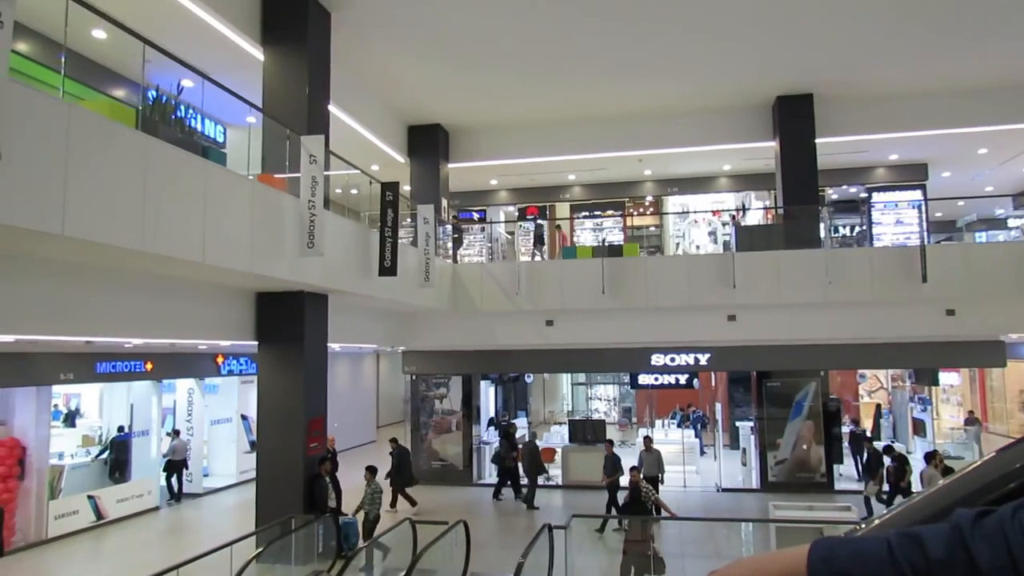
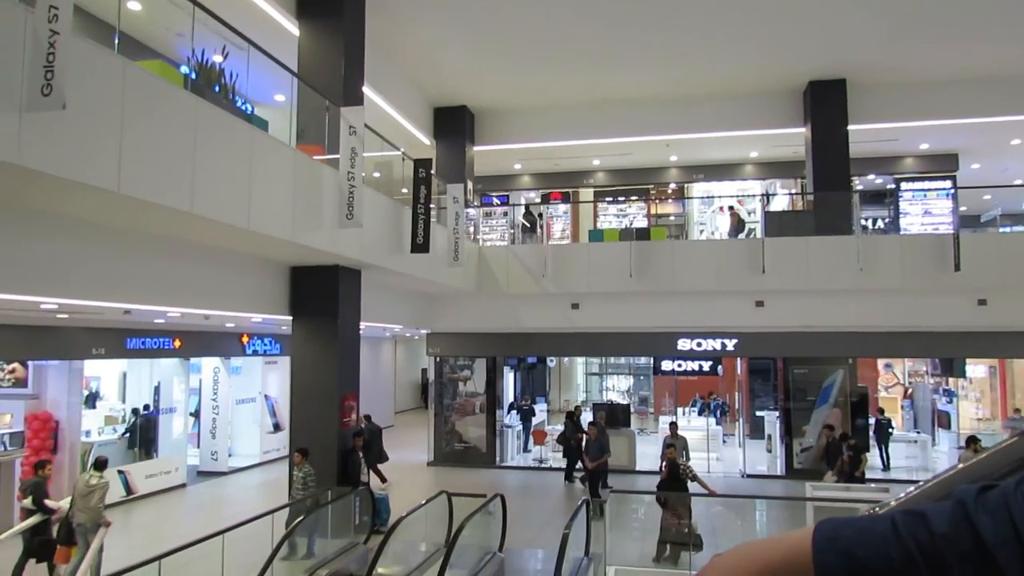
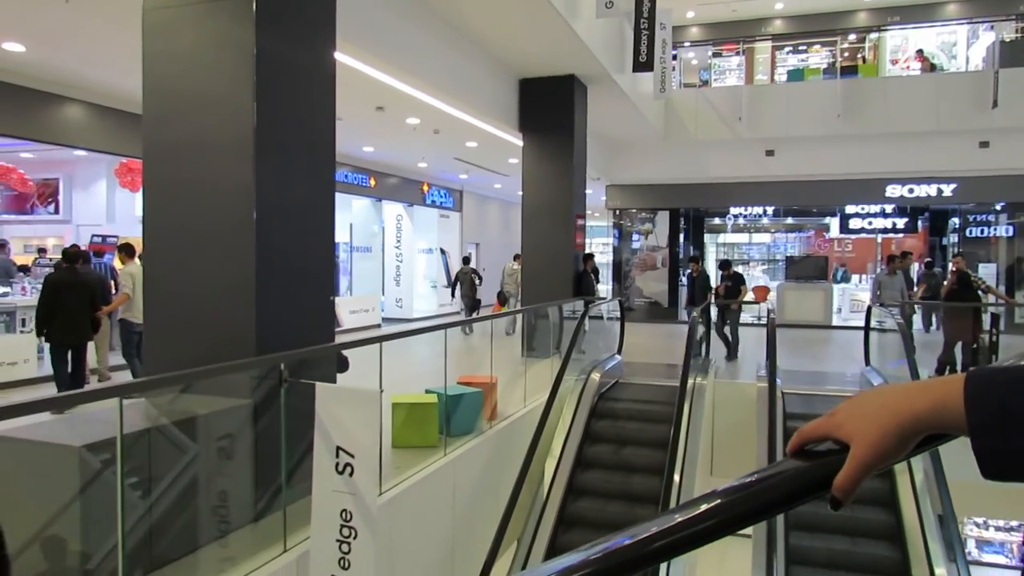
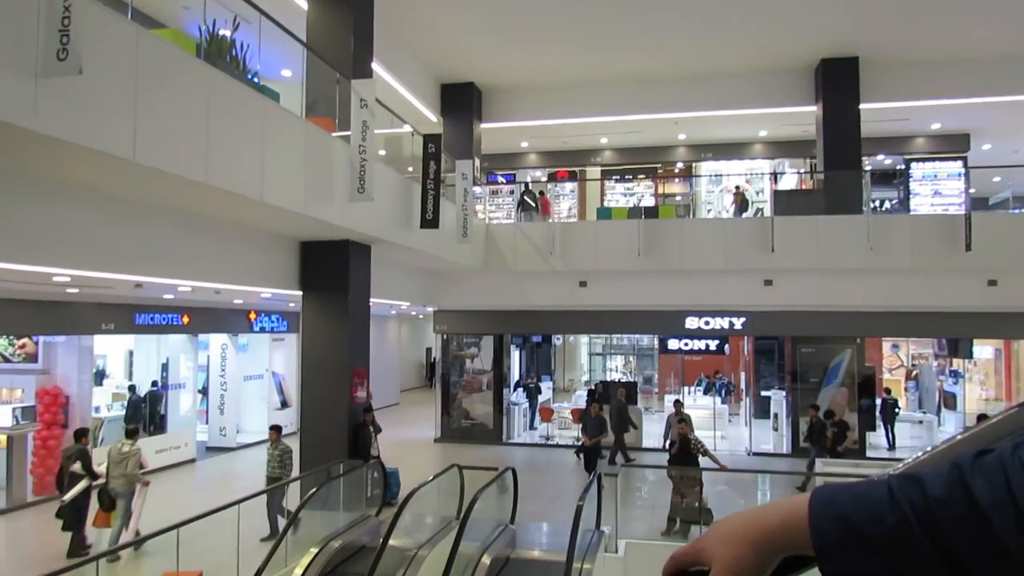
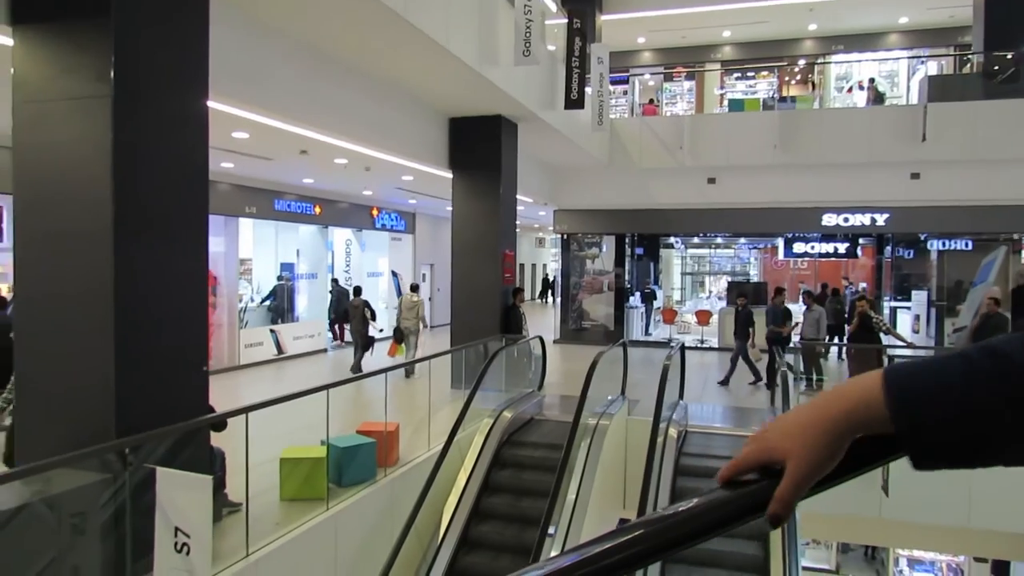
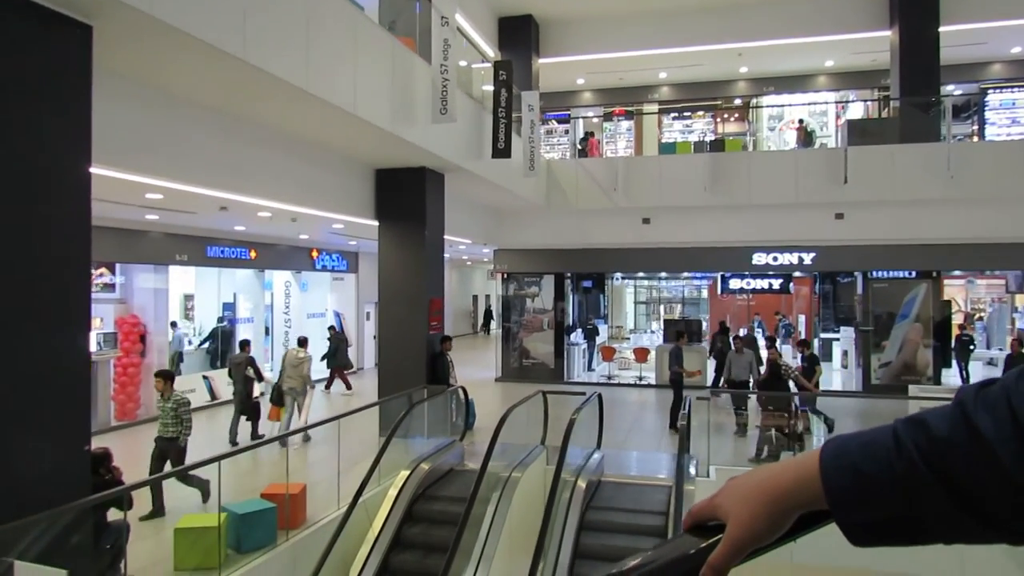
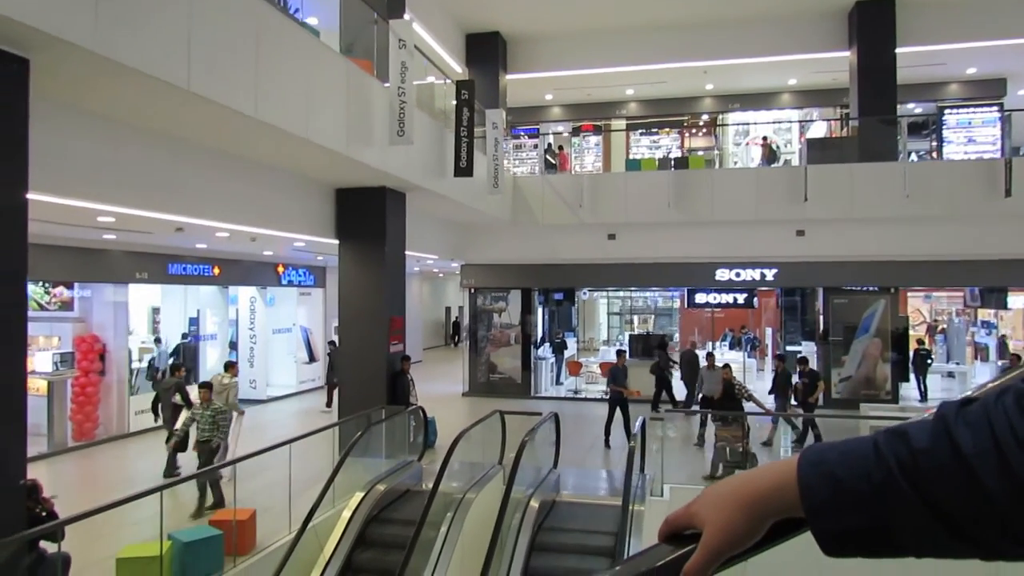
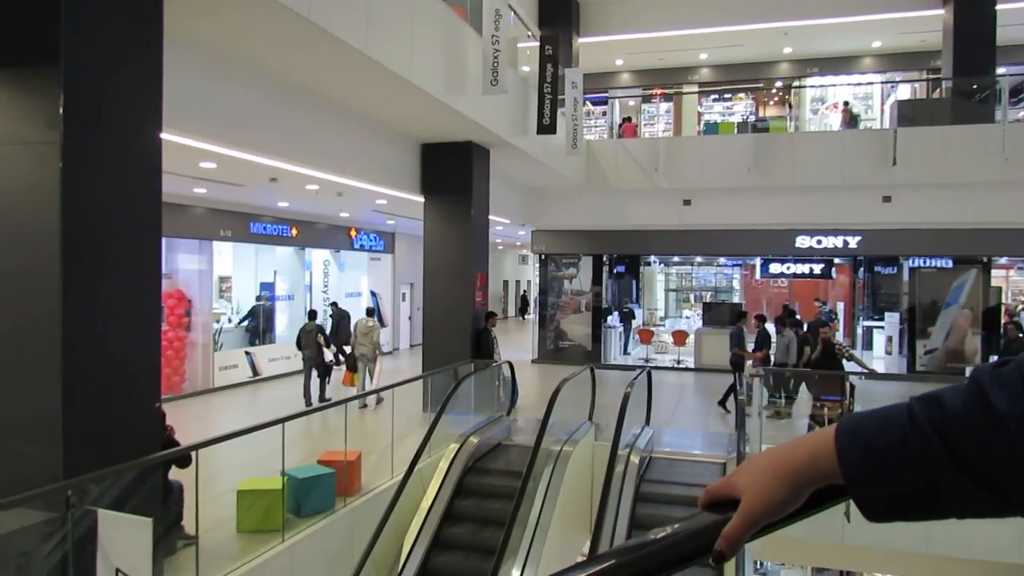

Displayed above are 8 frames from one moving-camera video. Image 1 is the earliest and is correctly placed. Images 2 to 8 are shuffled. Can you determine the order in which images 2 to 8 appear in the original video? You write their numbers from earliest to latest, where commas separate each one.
2, 4, 7, 6, 8, 5, 3
